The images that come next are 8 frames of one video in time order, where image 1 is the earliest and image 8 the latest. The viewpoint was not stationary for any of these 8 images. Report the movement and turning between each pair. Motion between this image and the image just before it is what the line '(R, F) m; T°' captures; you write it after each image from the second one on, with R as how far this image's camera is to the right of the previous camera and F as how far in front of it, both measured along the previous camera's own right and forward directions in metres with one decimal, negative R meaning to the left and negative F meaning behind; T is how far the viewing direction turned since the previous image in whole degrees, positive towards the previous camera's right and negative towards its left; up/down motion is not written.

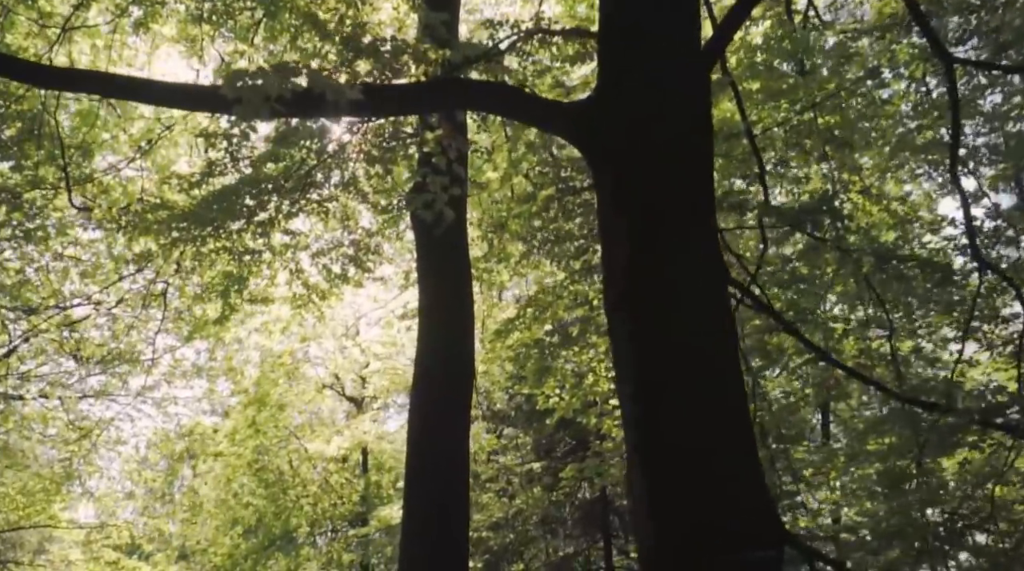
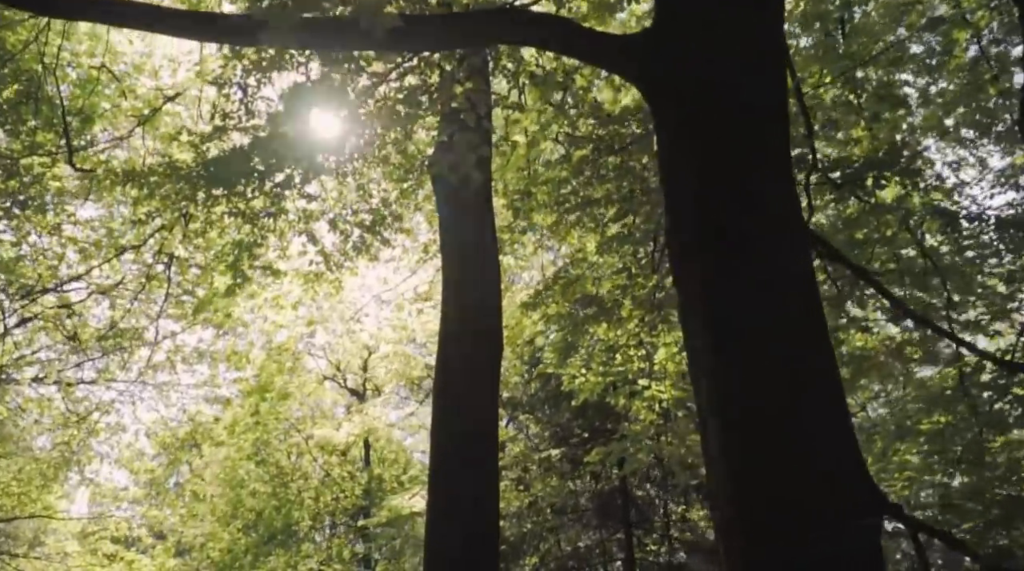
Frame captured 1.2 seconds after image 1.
(-0.3, +0.6) m; 0°
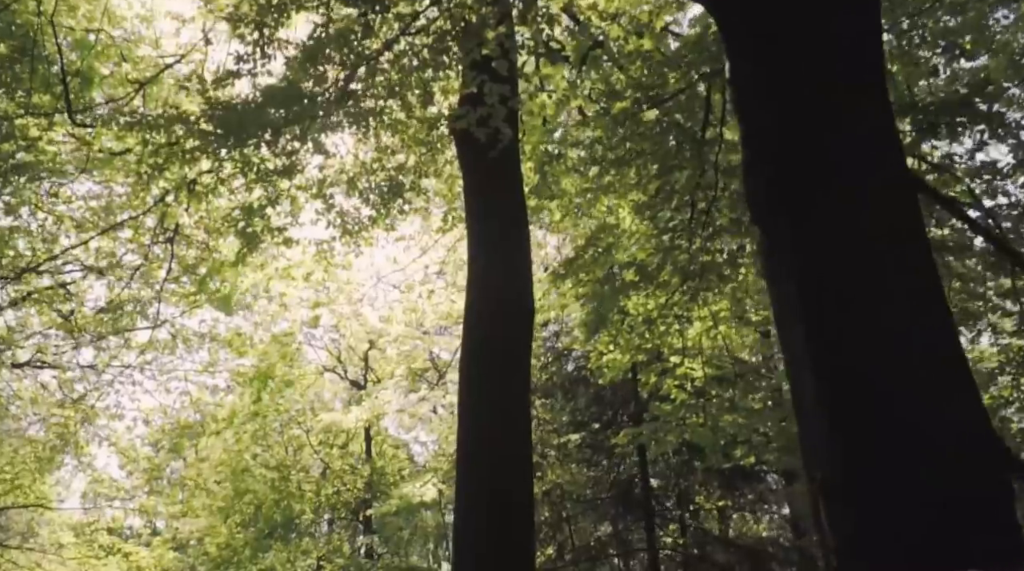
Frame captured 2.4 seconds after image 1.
(-0.3, +0.6) m; 0°
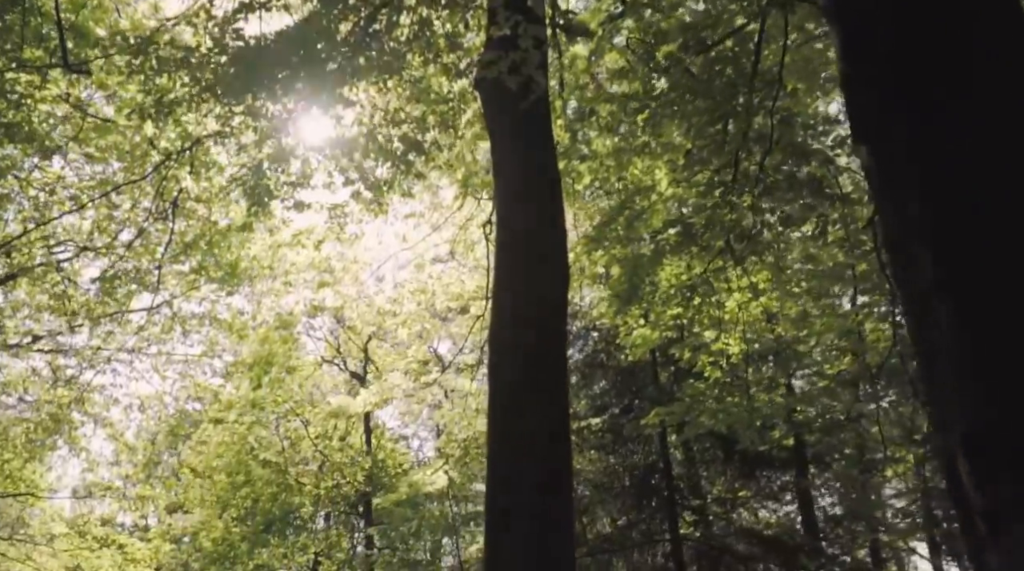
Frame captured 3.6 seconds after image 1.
(-0.3, +0.6) m; 0°
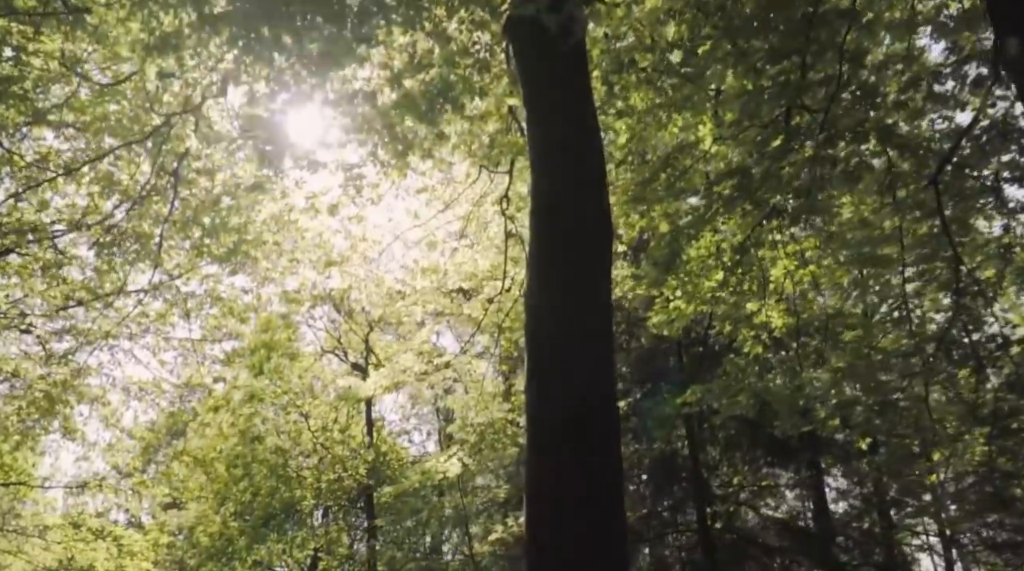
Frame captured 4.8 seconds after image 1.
(-0.3, +0.6) m; 0°
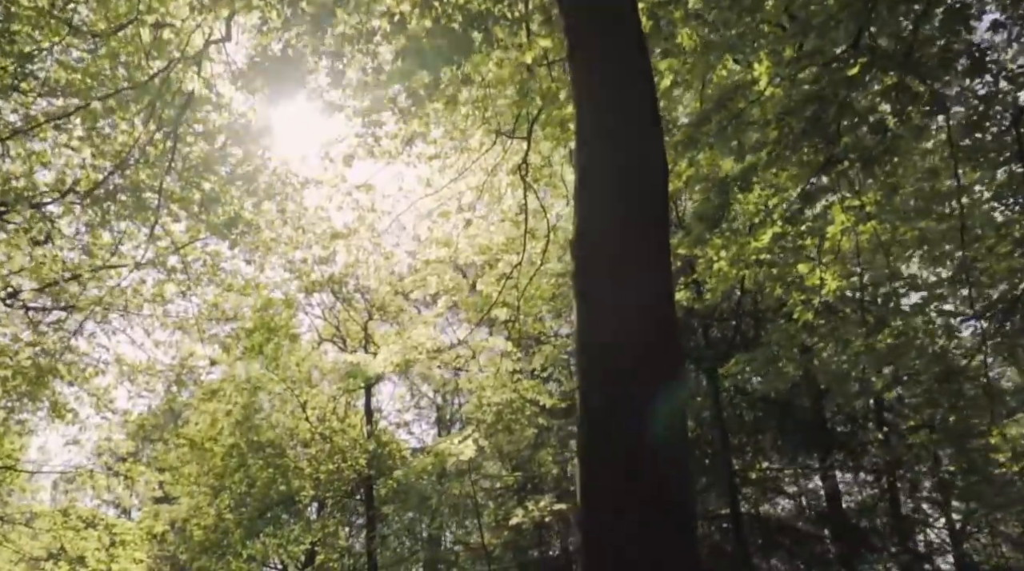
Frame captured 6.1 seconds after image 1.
(-0.4, +0.7) m; +1°
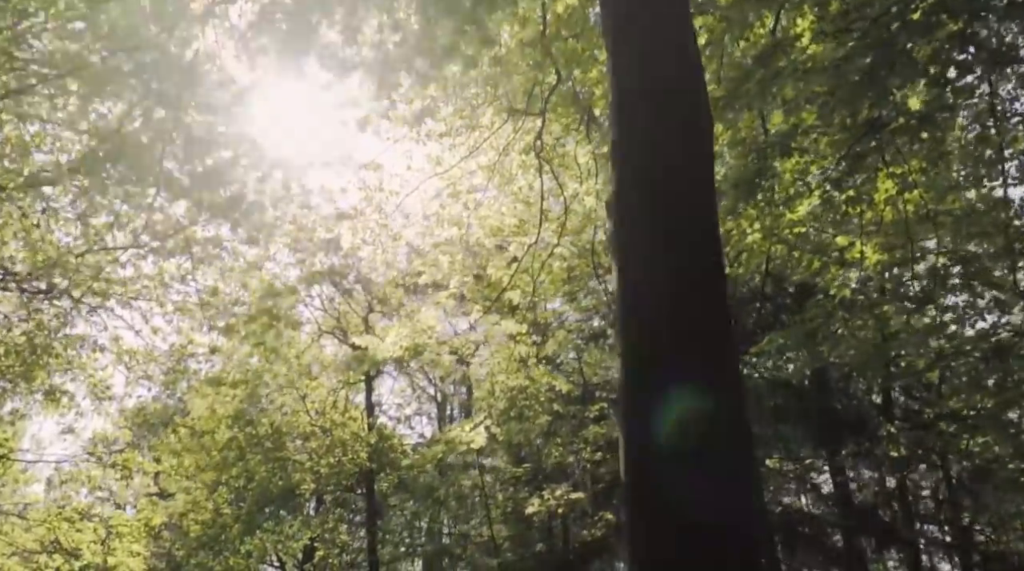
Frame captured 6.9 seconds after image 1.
(-0.2, +0.4) m; 0°
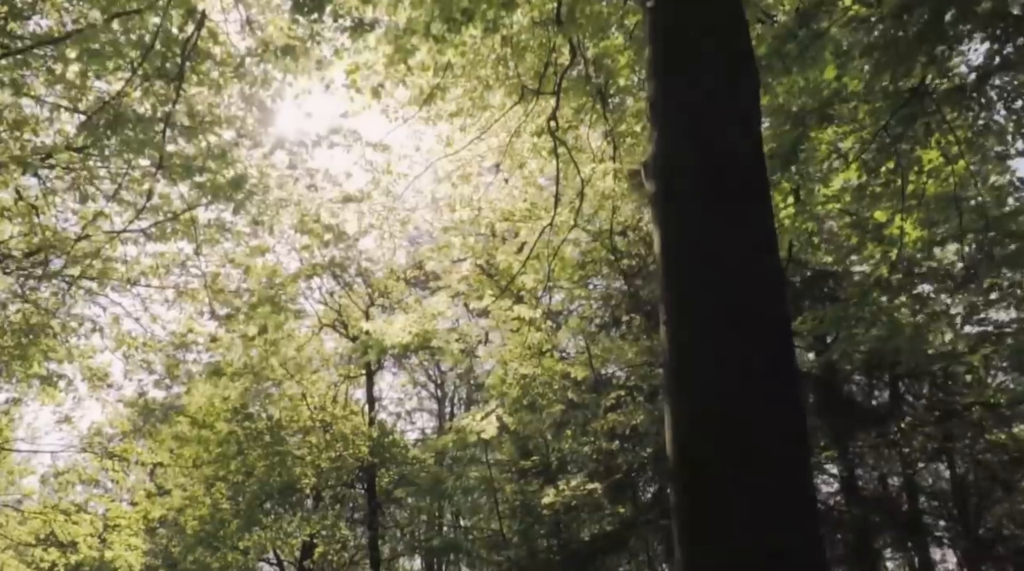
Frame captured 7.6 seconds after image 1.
(-0.2, +0.4) m; 0°
